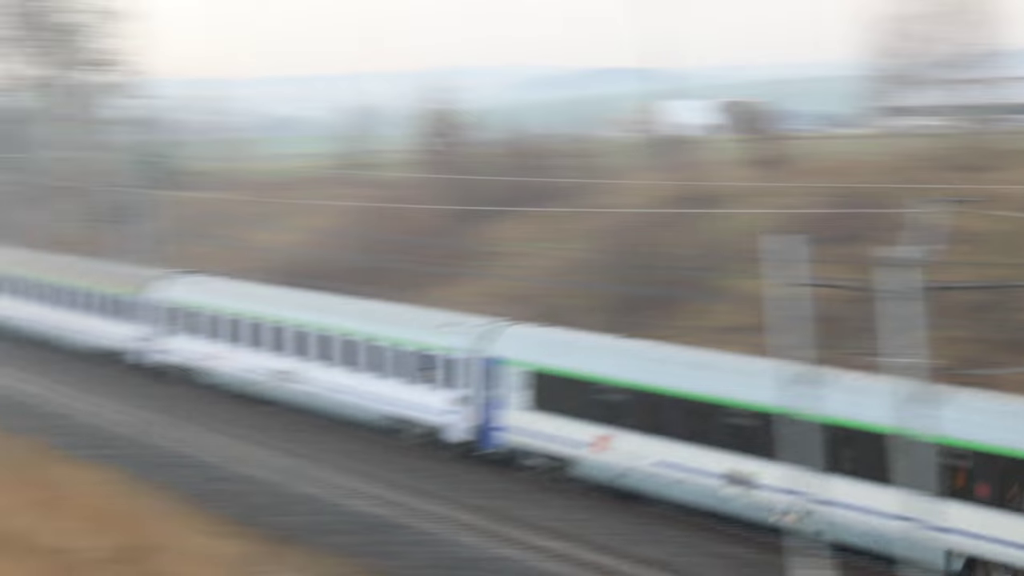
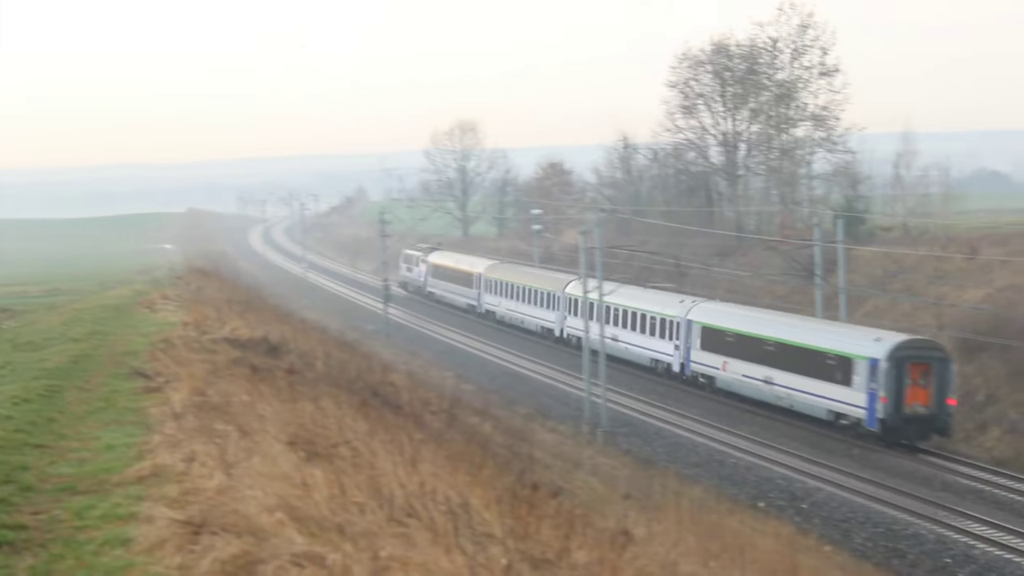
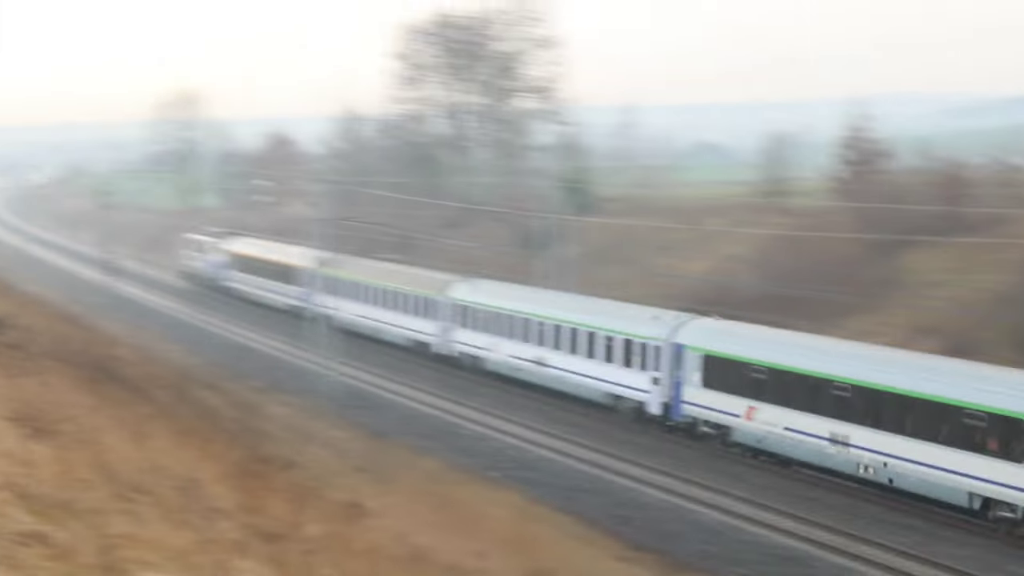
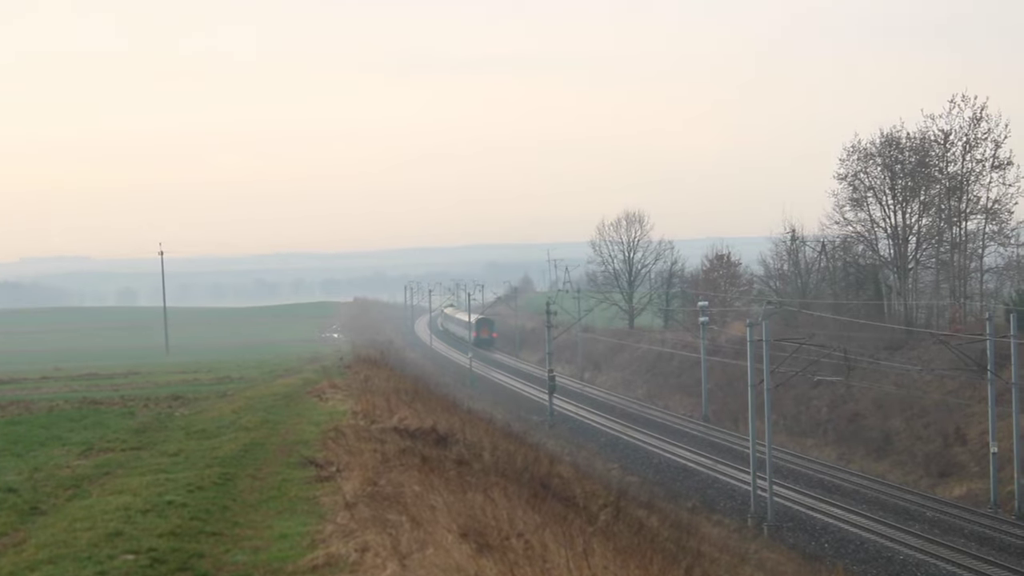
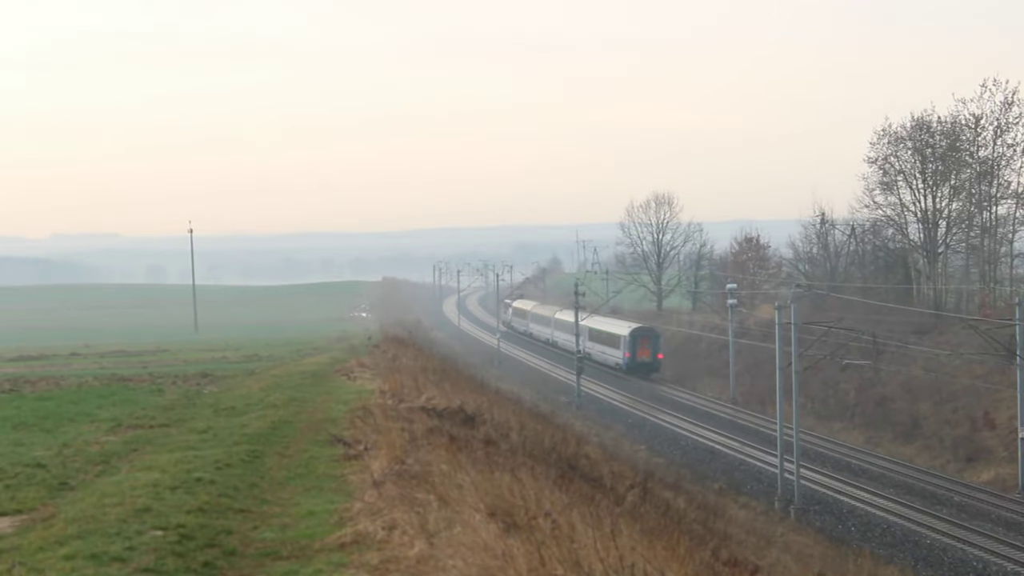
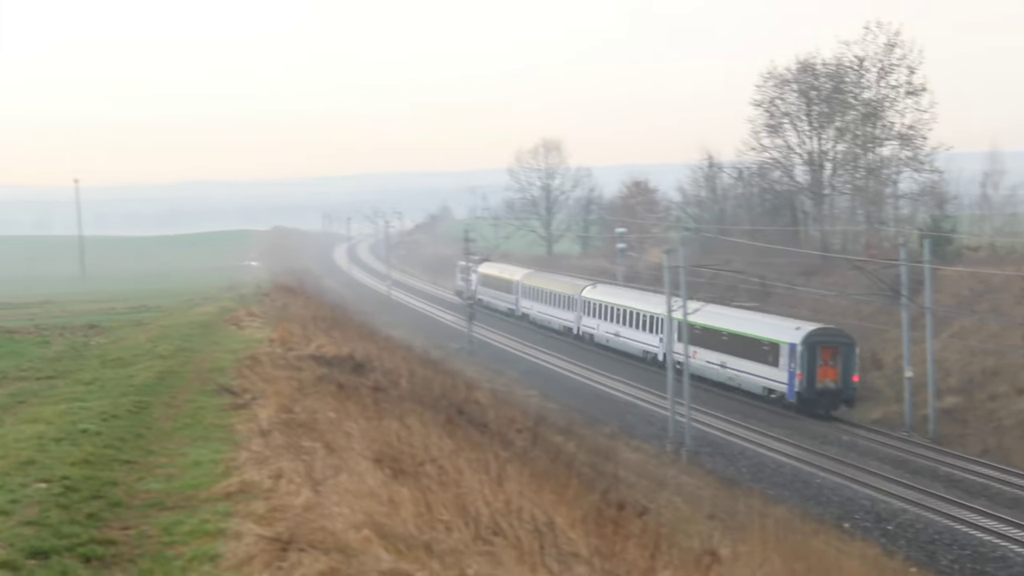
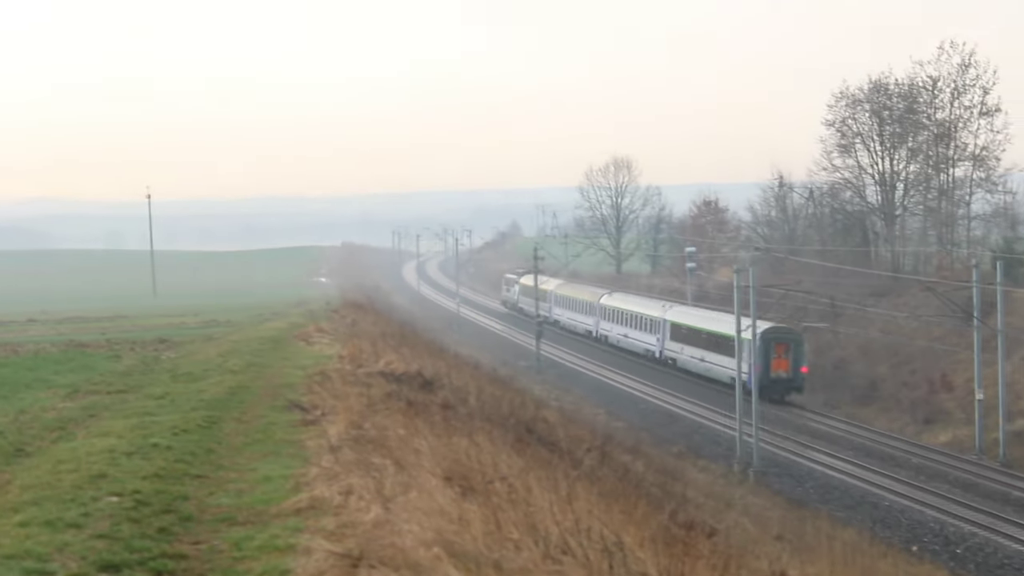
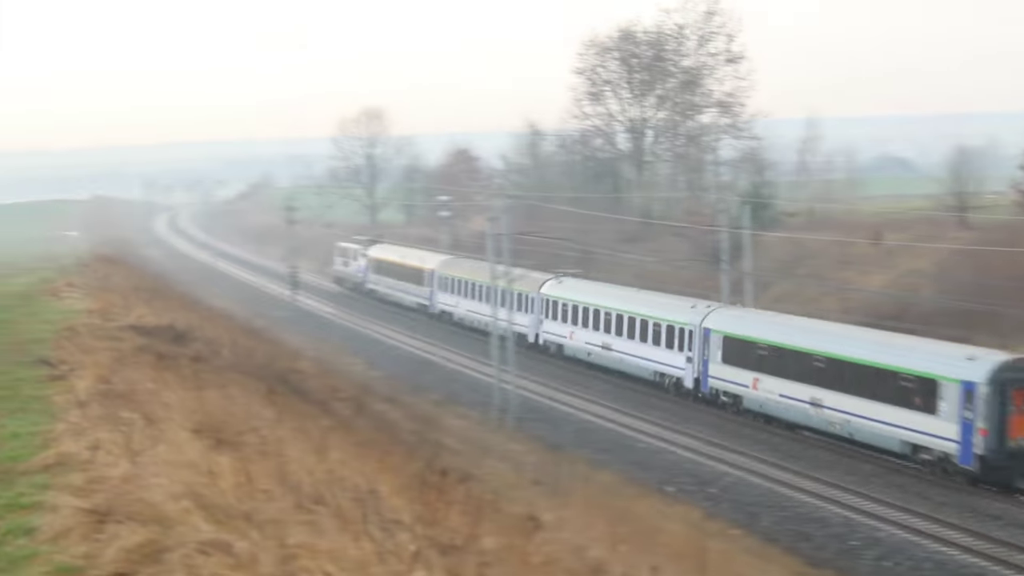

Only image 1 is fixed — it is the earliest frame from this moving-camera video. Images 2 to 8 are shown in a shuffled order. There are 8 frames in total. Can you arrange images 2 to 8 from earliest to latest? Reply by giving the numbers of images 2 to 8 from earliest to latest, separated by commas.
3, 8, 2, 6, 7, 5, 4
